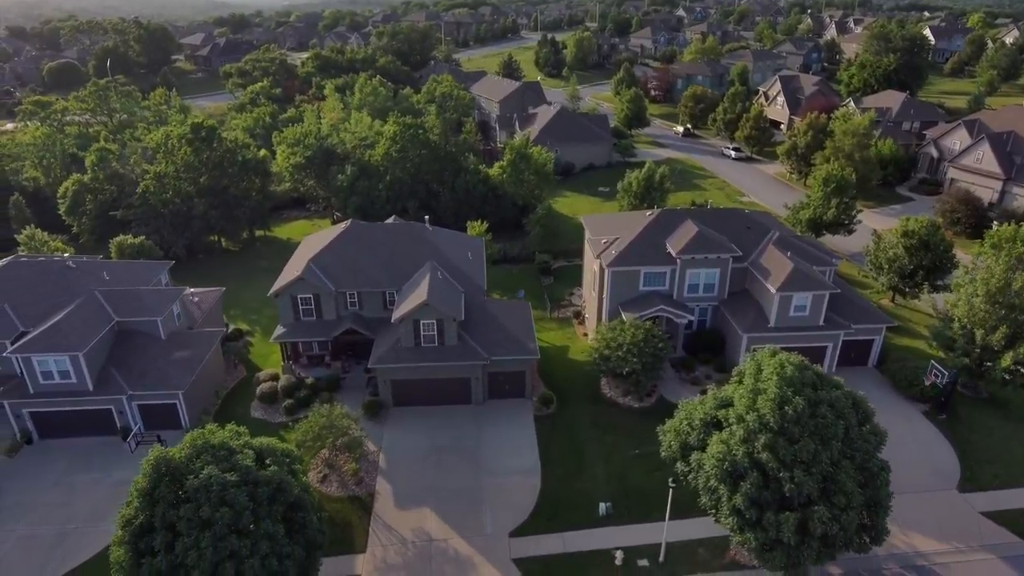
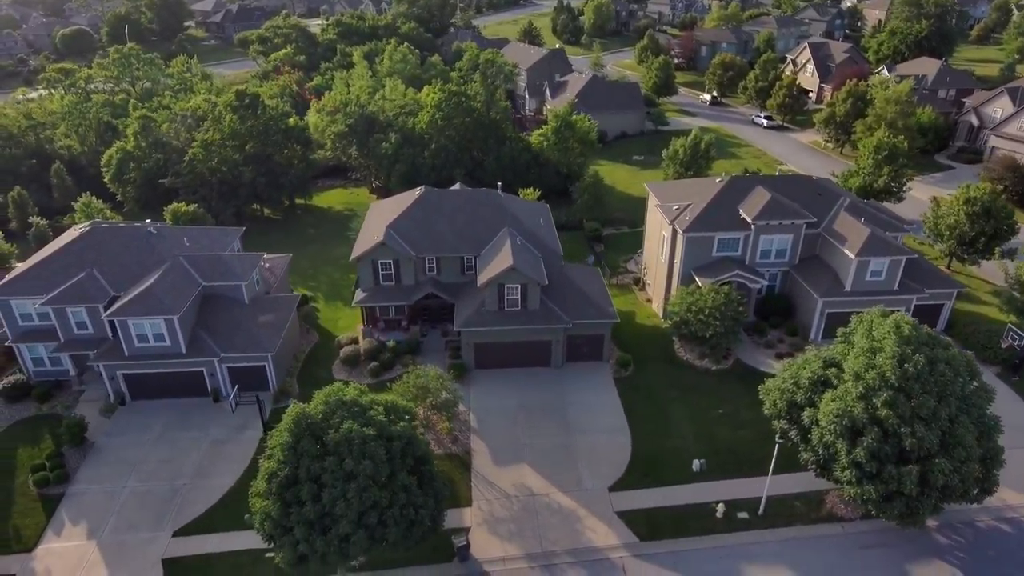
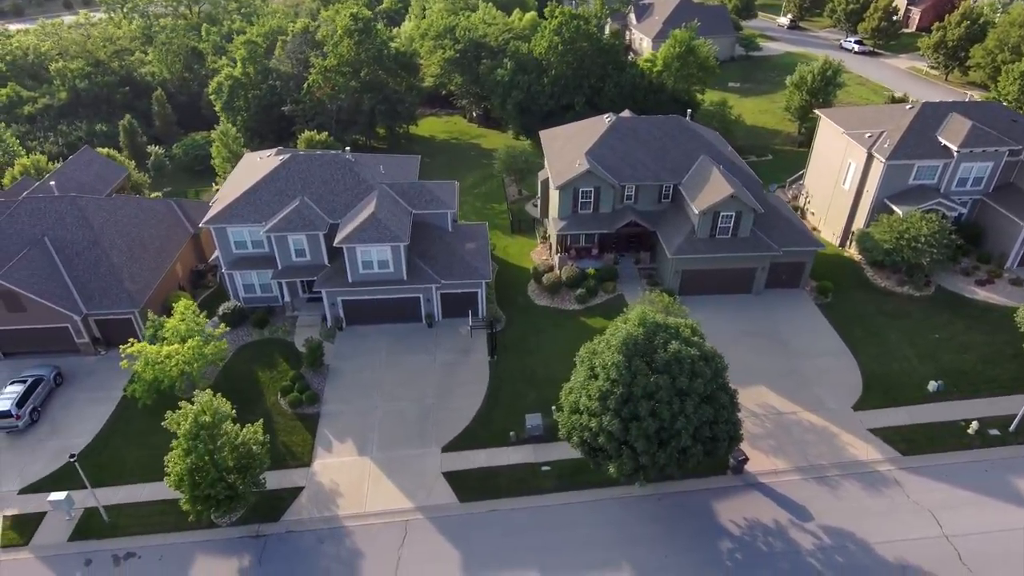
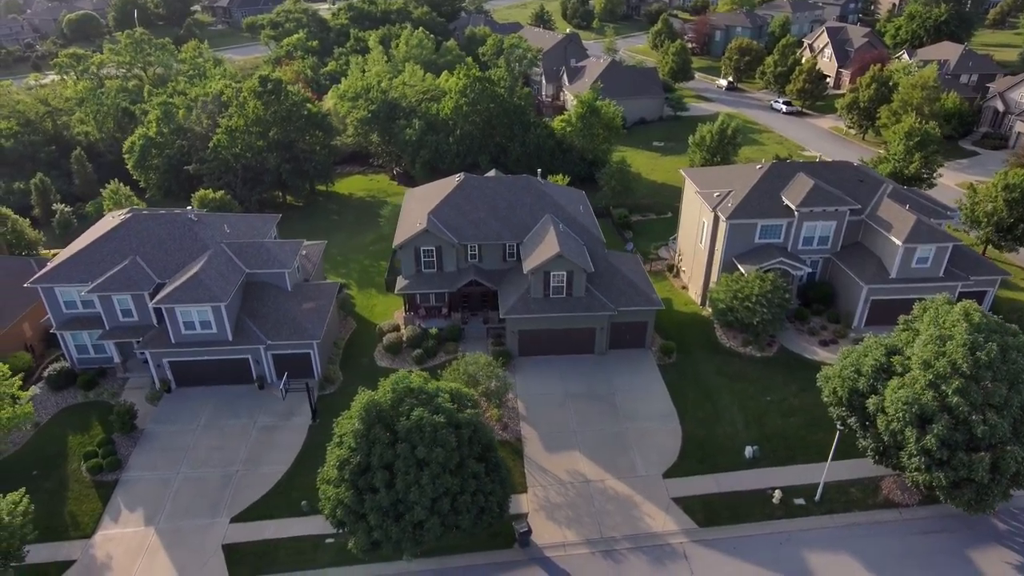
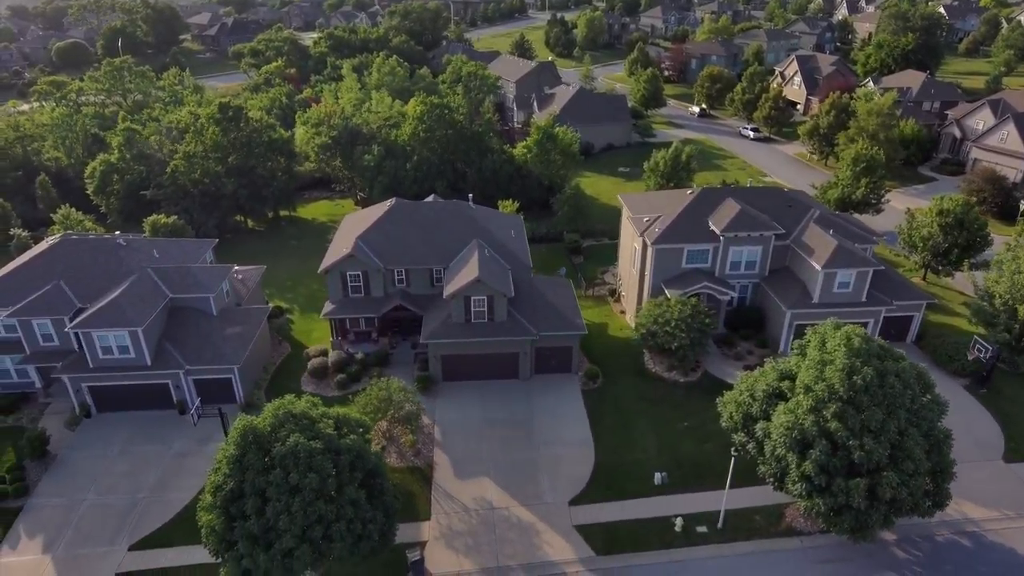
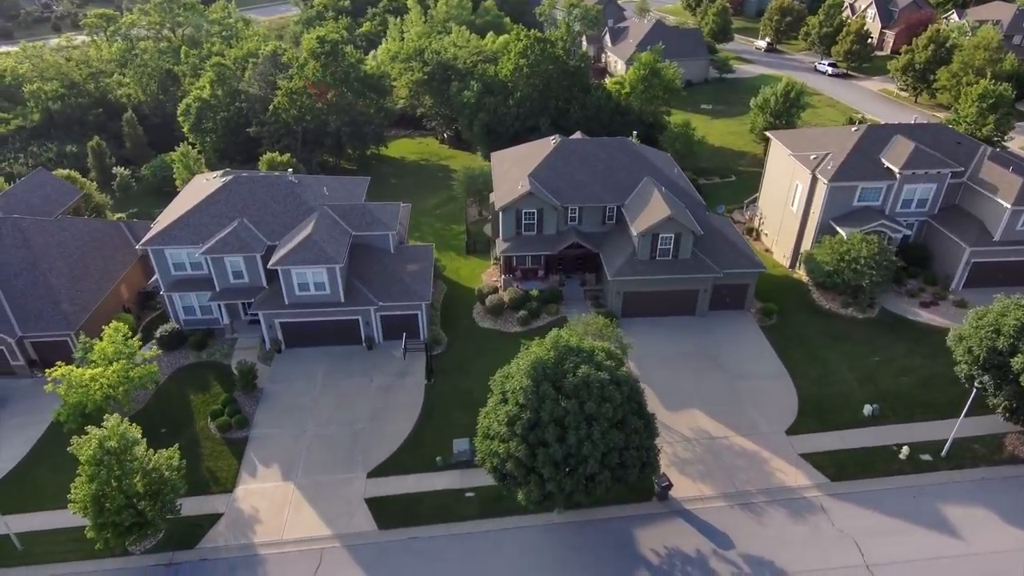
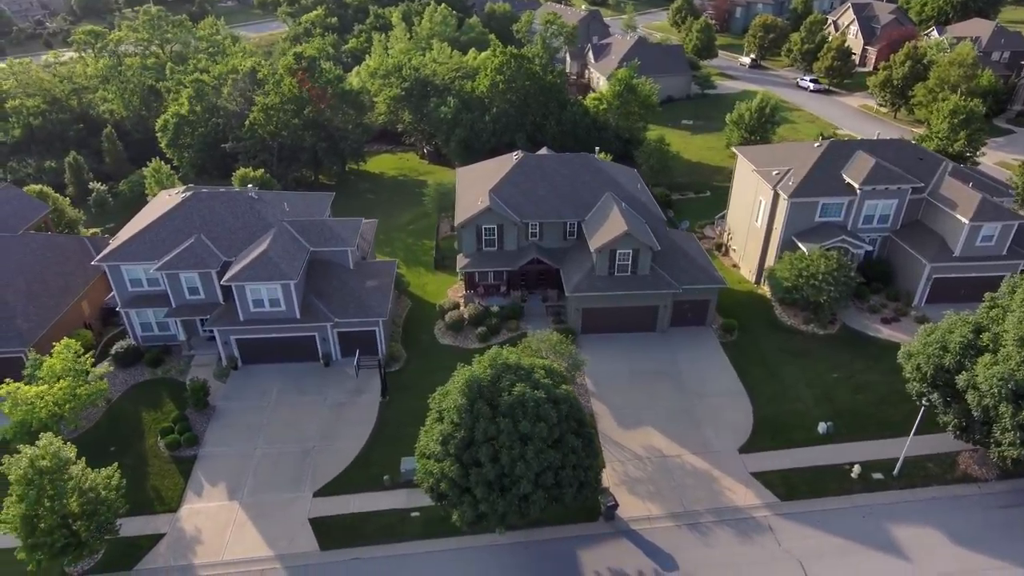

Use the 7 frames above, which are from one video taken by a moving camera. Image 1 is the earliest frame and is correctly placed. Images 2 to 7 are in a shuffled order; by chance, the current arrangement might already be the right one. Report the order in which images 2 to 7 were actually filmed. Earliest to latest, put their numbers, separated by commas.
5, 2, 4, 7, 6, 3
